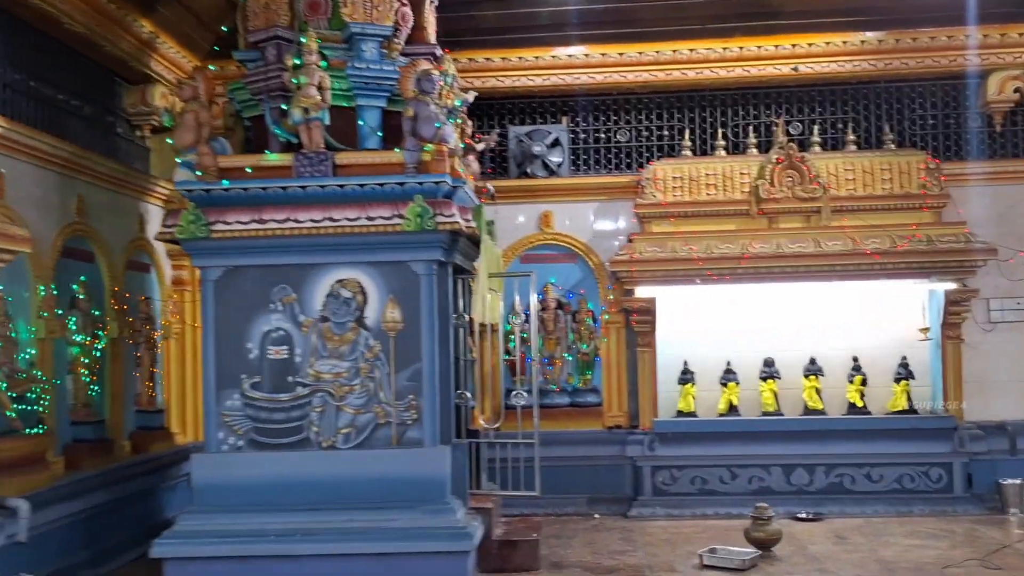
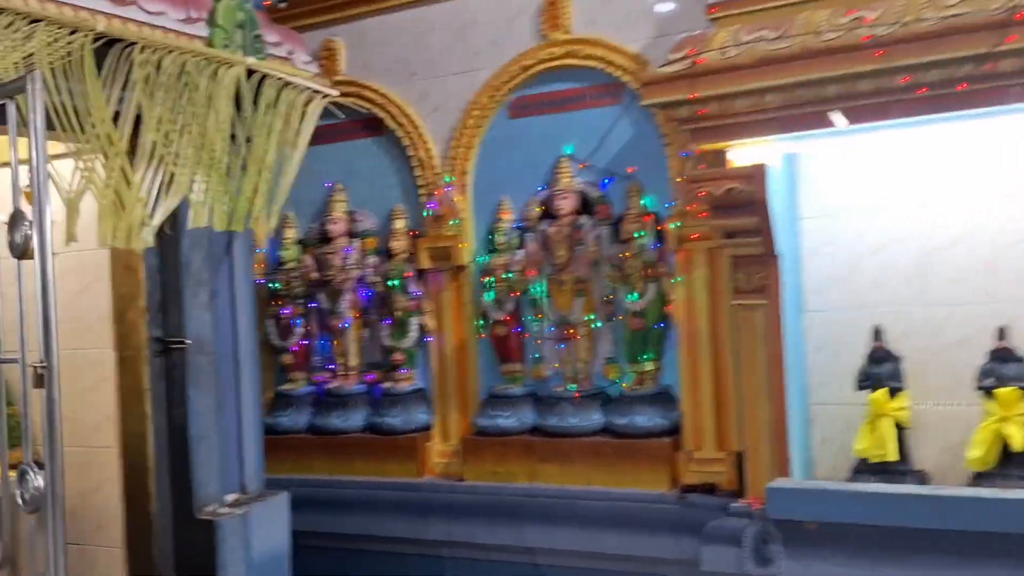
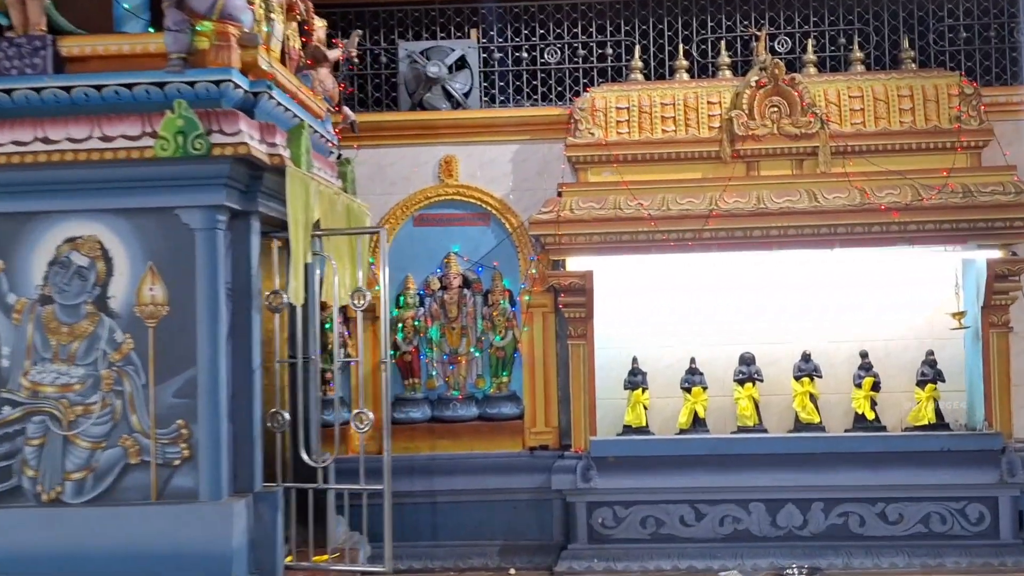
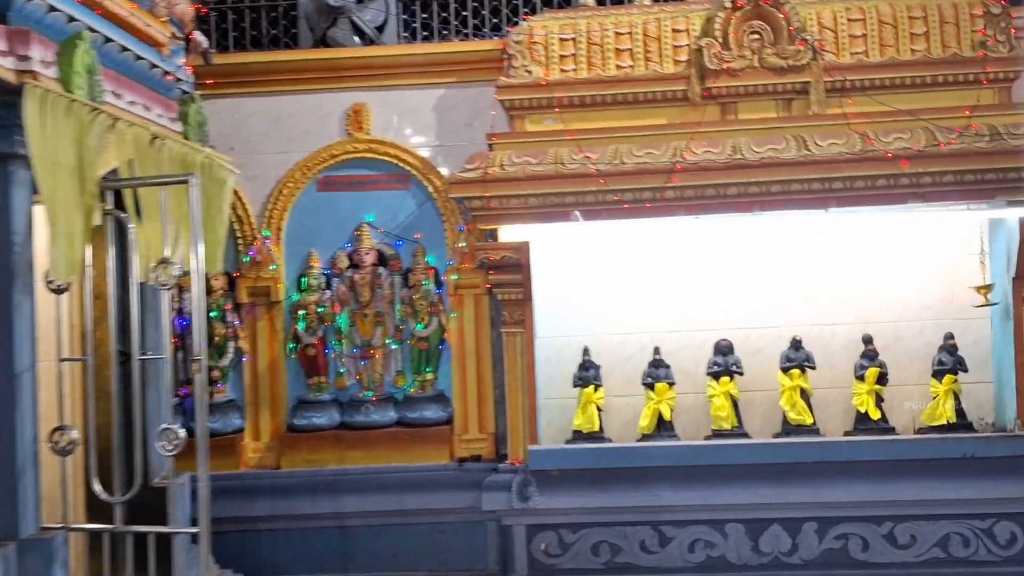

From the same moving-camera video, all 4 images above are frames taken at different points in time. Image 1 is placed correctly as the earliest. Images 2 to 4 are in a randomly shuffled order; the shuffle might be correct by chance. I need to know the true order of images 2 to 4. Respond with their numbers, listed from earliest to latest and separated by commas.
3, 4, 2
